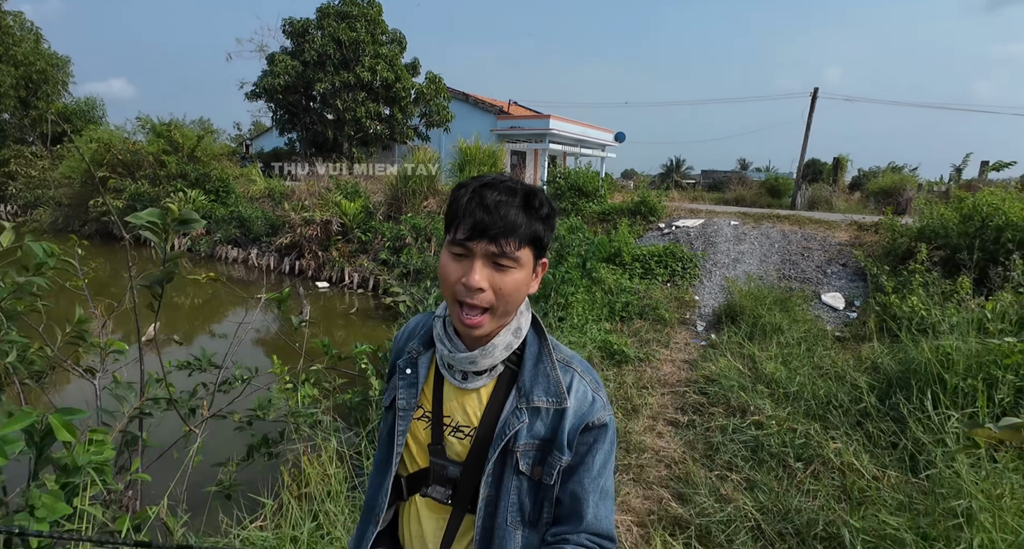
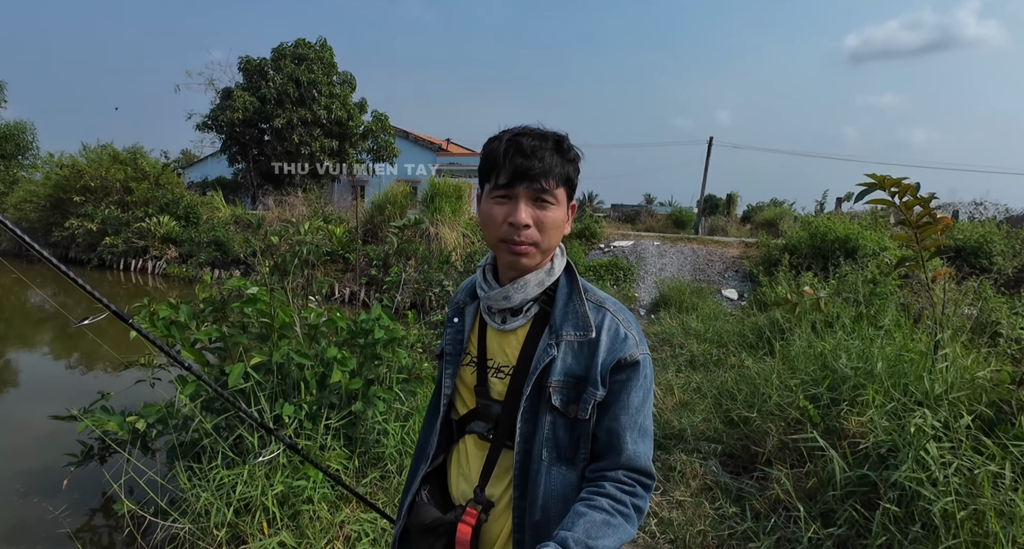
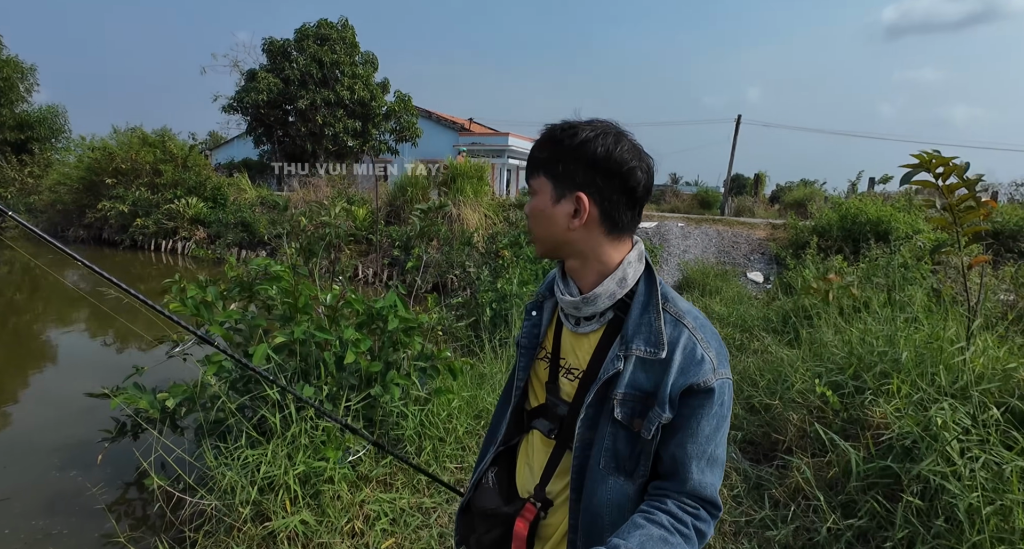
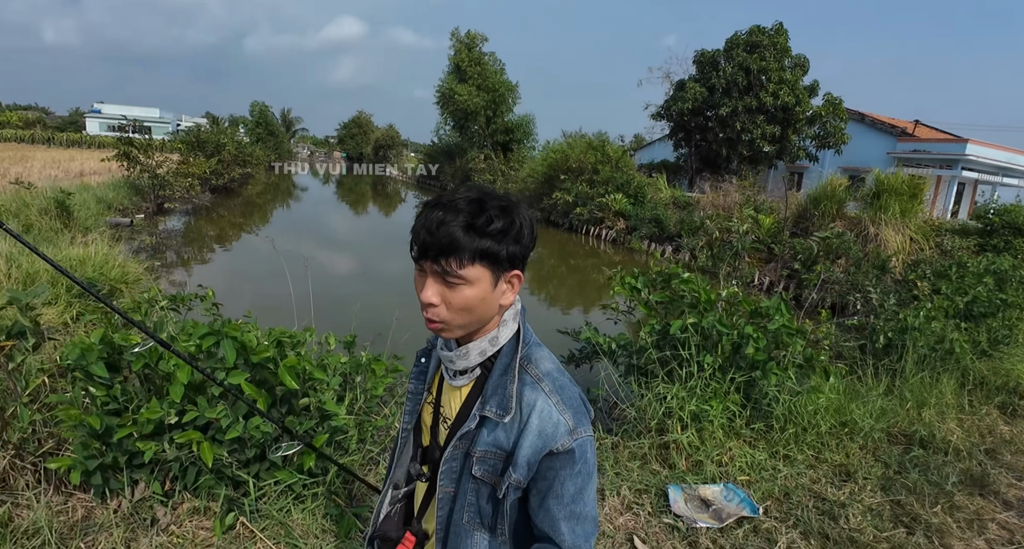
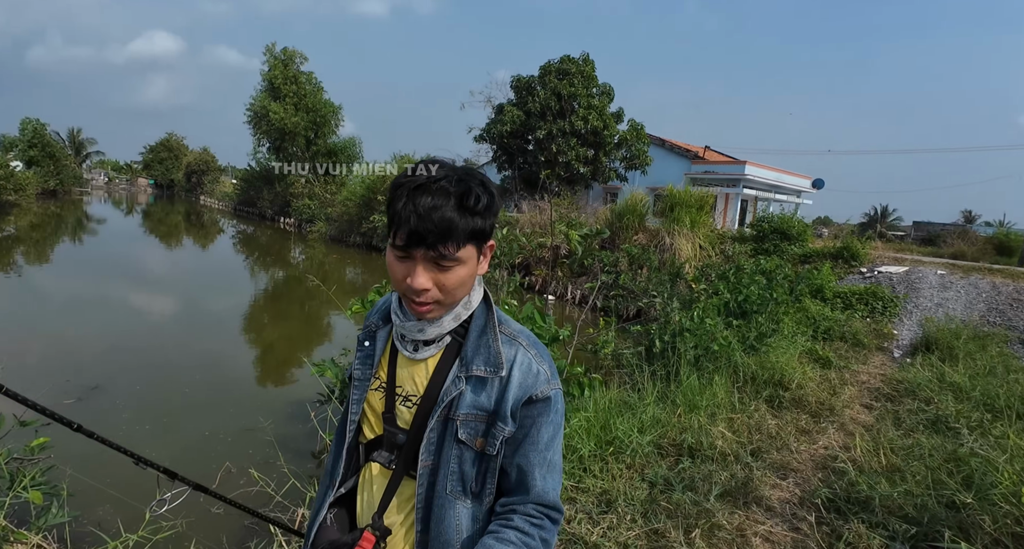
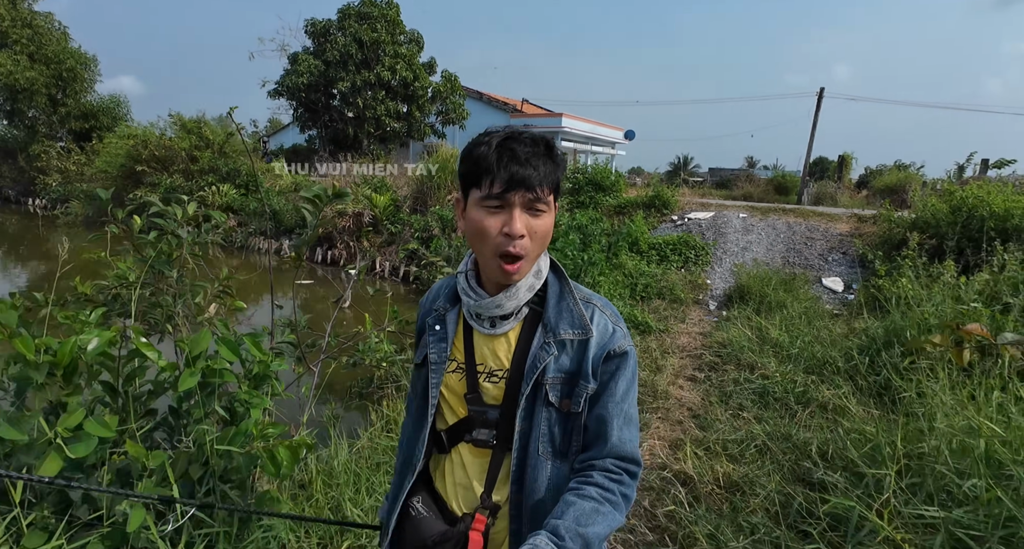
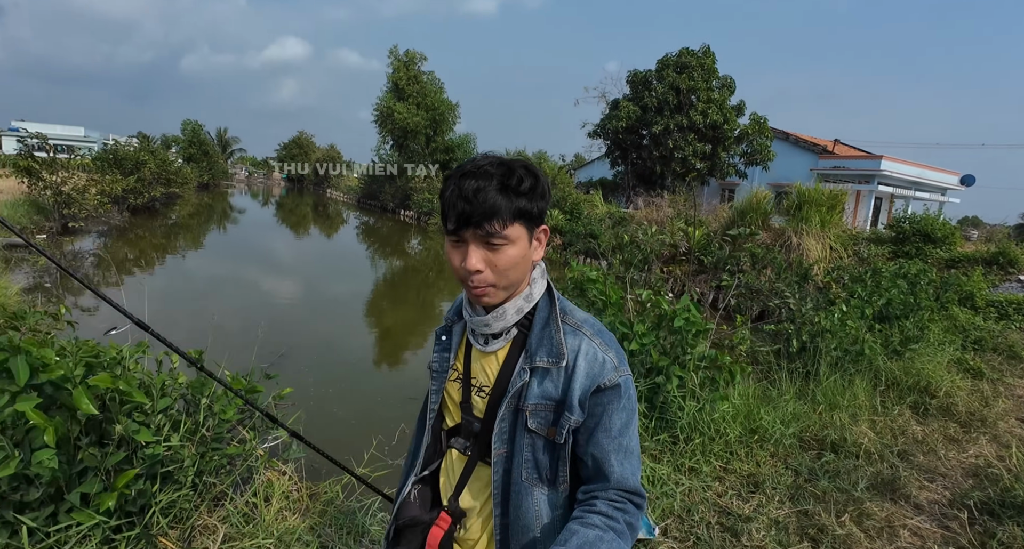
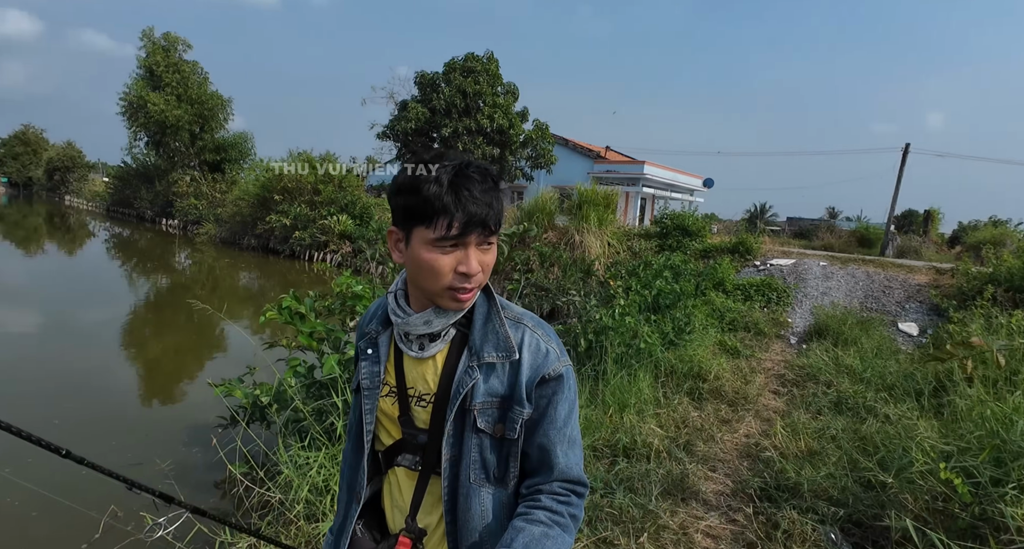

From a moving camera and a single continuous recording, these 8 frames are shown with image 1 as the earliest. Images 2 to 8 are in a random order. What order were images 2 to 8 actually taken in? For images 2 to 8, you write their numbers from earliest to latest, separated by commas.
6, 3, 2, 8, 5, 7, 4
